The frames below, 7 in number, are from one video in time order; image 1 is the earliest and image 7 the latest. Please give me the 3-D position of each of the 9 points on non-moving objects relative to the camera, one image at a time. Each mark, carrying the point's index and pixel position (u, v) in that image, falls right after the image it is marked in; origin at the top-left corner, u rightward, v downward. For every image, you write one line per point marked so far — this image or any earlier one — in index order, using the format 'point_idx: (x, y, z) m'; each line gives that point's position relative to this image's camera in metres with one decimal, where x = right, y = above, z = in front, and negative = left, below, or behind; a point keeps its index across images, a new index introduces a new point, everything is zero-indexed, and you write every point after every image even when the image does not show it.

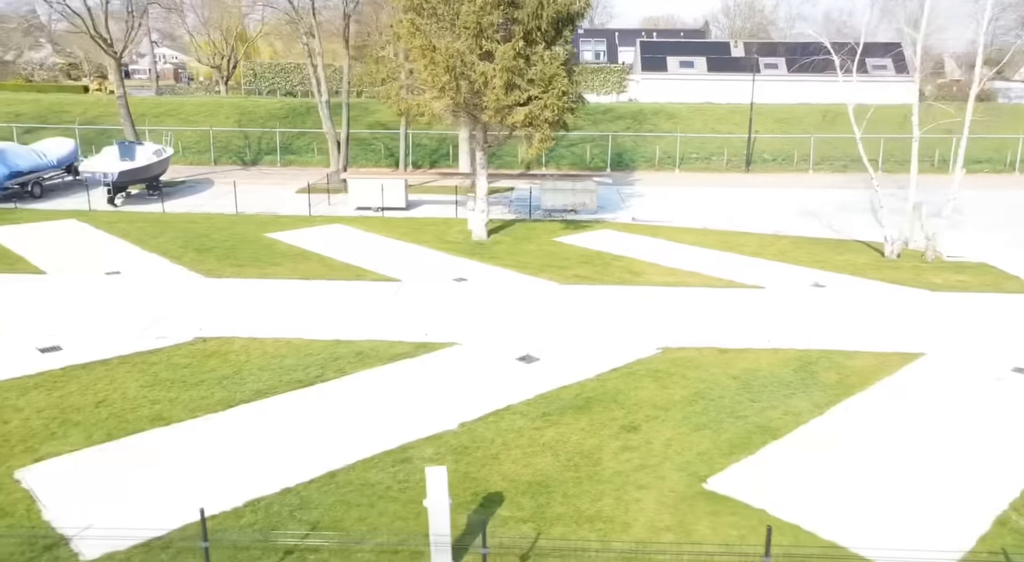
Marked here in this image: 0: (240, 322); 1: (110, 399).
0: (-4.7, -0.7, +15.4) m
1: (-5.1, -1.5, +11.3) m
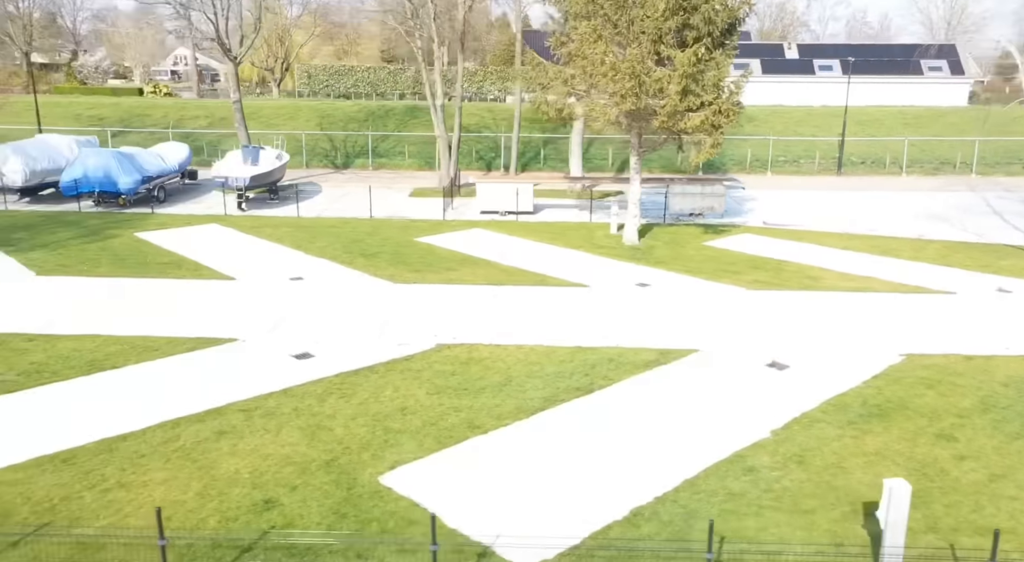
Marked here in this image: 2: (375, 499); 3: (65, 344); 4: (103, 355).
0: (-0.8, -0.8, +15.5) m
1: (-1.3, -1.6, +11.4) m
2: (-1.4, -2.2, +8.9) m
3: (-6.9, -1.0, +13.7) m
4: (-6.1, -1.1, +13.2) m
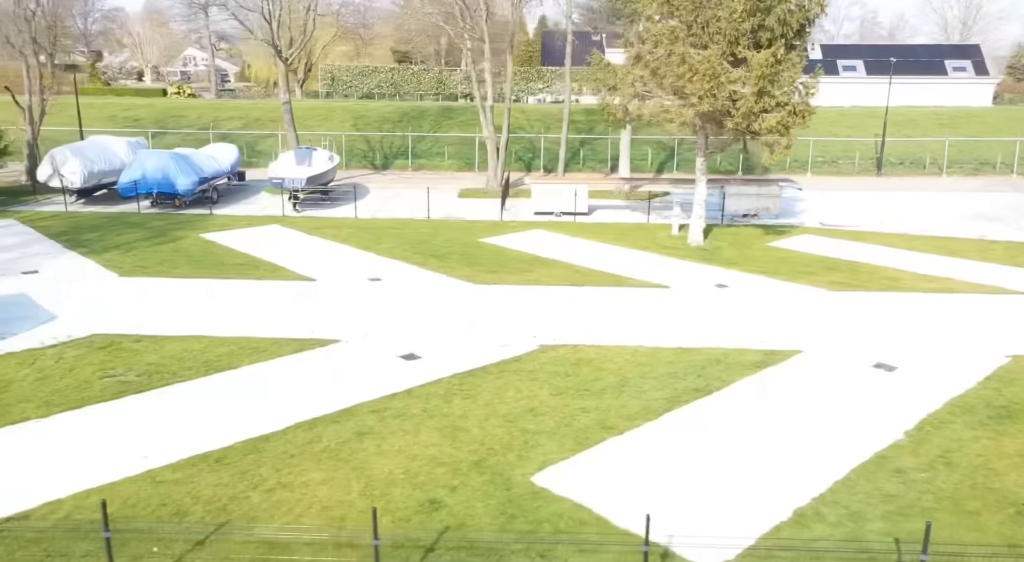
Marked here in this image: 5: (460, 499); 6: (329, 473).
0: (+0.9, -0.8, +15.6) m
1: (+0.3, -1.6, +11.5) m
2: (+0.2, -2.2, +8.9) m
3: (-5.3, -1.0, +13.8) m
4: (-4.5, -1.1, +13.3) m
5: (-0.5, -2.2, +8.8) m
6: (-1.9, -2.0, +9.3) m
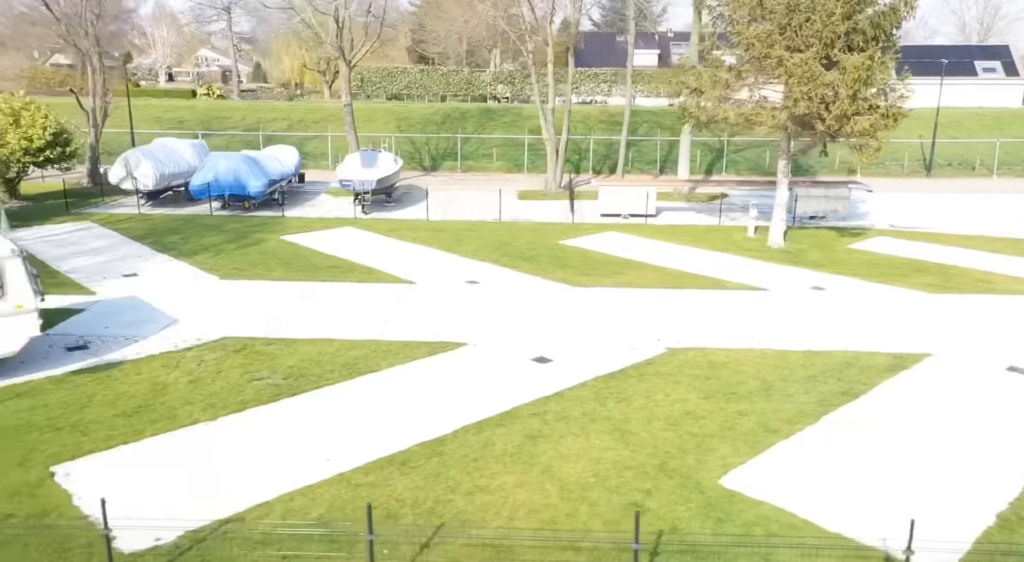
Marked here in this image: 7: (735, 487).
0: (+2.9, -0.9, +15.6) m
1: (+2.4, -1.7, +11.5) m
2: (+2.2, -2.2, +9.0) m
3: (-3.2, -1.0, +13.9) m
4: (-2.4, -1.2, +13.4) m
5: (+1.5, -2.2, +8.9) m
6: (+0.1, -2.1, +9.4) m
7: (+2.3, -2.2, +9.3) m
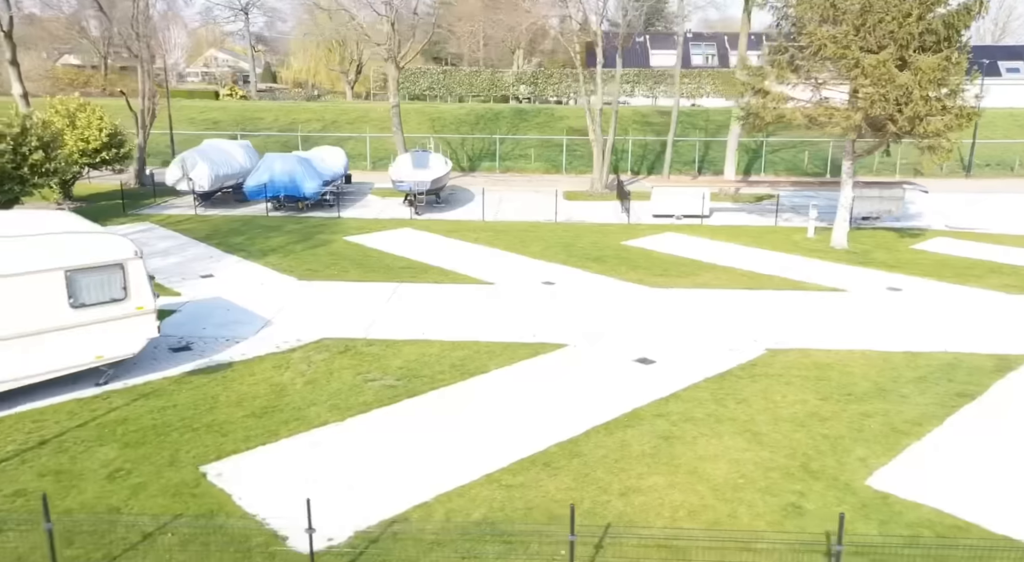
0: (+4.6, -0.9, +15.6) m
1: (+3.9, -1.7, +11.5) m
2: (+3.8, -2.3, +9.0) m
3: (-1.6, -1.1, +13.9) m
4: (-0.8, -1.2, +13.5) m
5: (+3.0, -2.2, +8.9) m
6: (+1.7, -2.1, +9.4) m
7: (+3.9, -2.2, +9.3) m
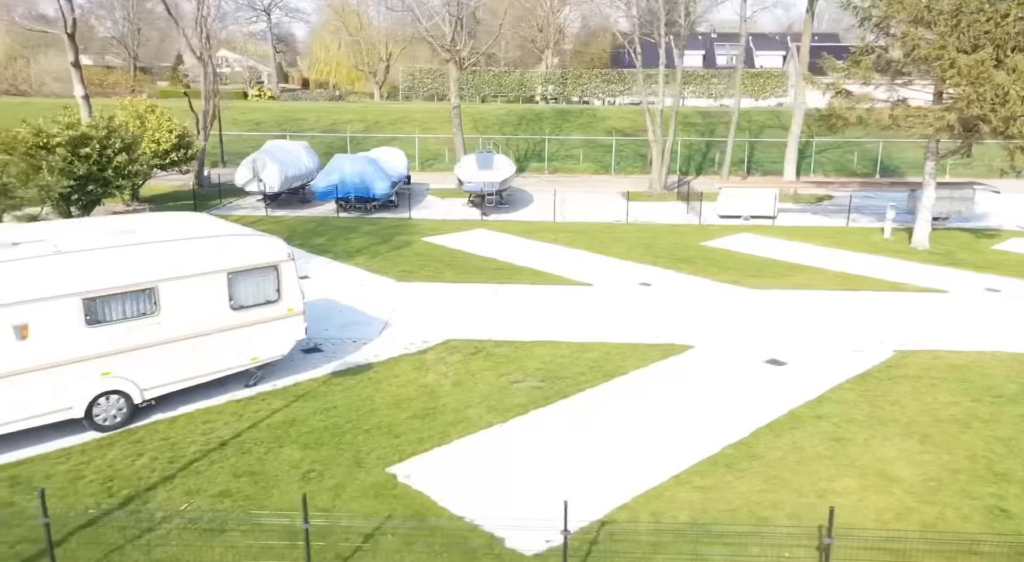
0: (+6.6, -0.9, +15.6) m
1: (+6.0, -1.7, +11.5) m
2: (+5.8, -2.3, +9.0) m
3: (+0.4, -1.1, +14.0) m
4: (+1.2, -1.2, +13.5) m
5: (+5.0, -2.3, +8.9) m
6: (+3.7, -2.1, +9.4) m
7: (+5.9, -2.2, +9.3) m
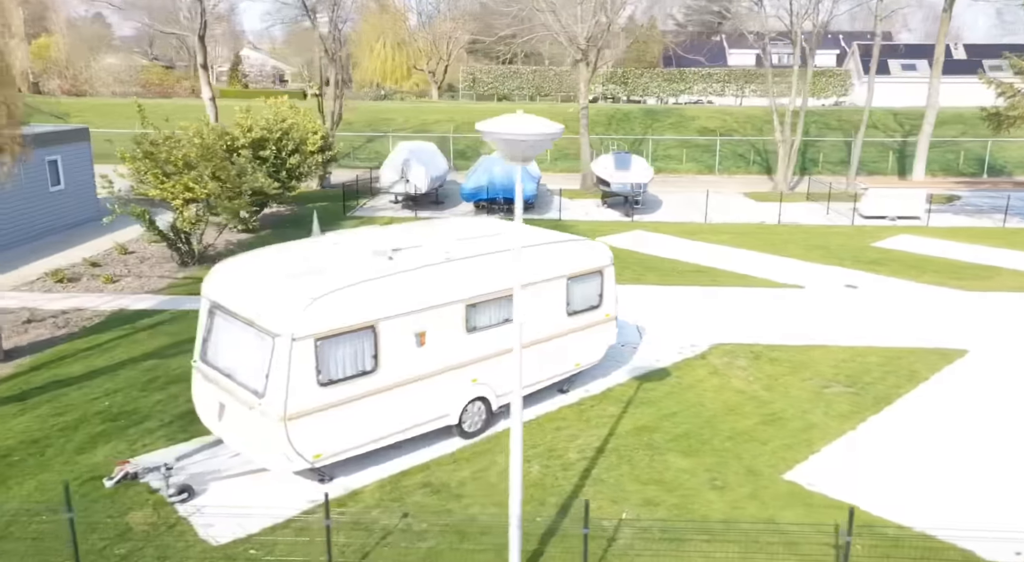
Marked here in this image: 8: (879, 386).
0: (+11.0, -1.0, +15.4) m
1: (+10.3, -1.8, +11.3) m
2: (+10.0, -2.4, +8.7) m
3: (+4.8, -1.1, +13.8) m
4: (+5.6, -1.3, +13.4) m
5: (+9.3, -2.3, +8.7) m
6: (+7.9, -2.2, +9.2) m
7: (+10.2, -2.3, +9.1) m
8: (+5.1, -1.5, +12.4) m
